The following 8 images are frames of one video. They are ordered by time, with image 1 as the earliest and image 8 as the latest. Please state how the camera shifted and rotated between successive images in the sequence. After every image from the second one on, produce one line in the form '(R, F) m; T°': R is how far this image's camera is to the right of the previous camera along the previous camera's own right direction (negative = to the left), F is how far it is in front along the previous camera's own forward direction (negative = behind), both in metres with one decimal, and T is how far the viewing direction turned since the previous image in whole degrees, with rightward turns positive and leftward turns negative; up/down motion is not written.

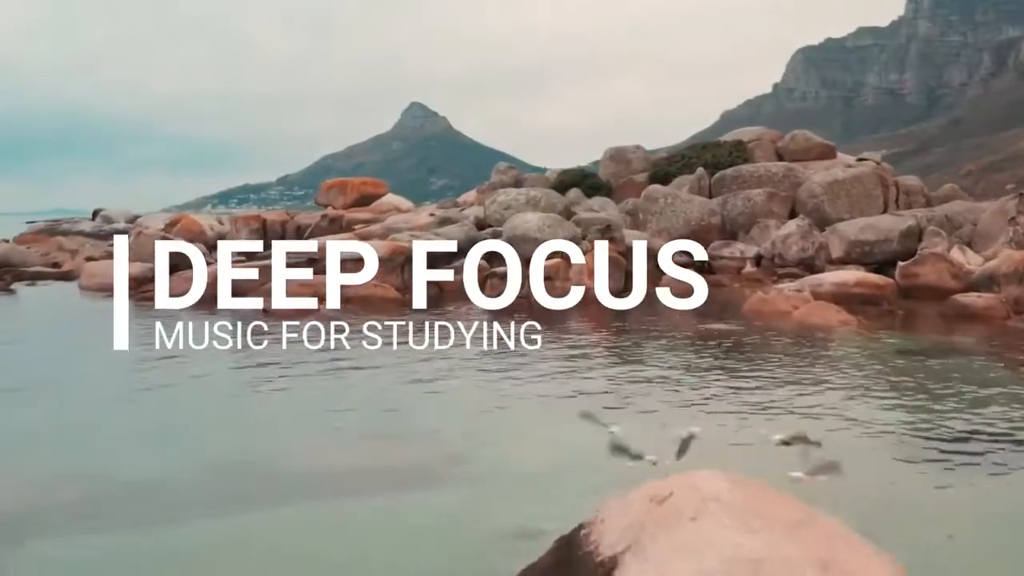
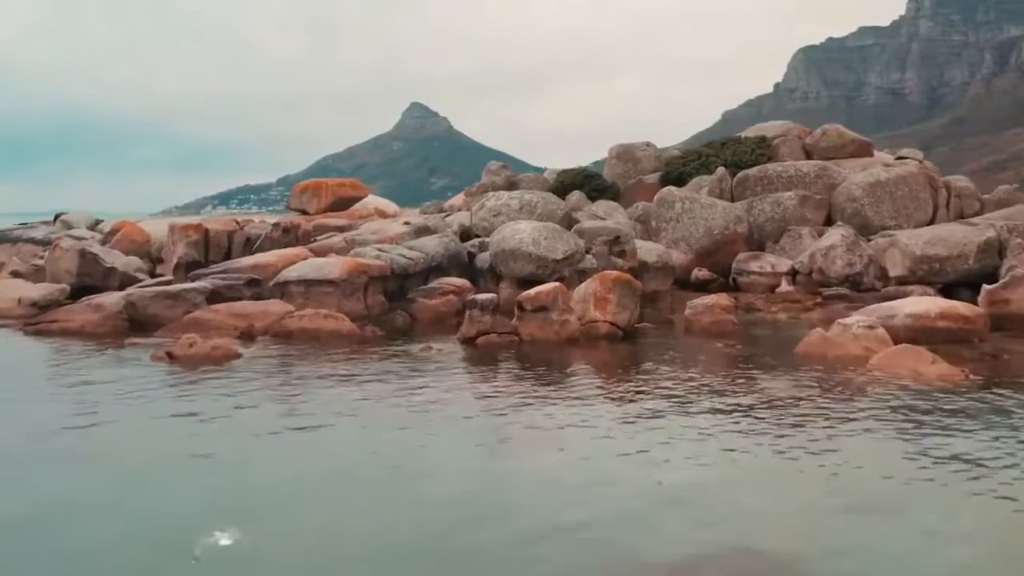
(+0.3, +4.6) m; 0°
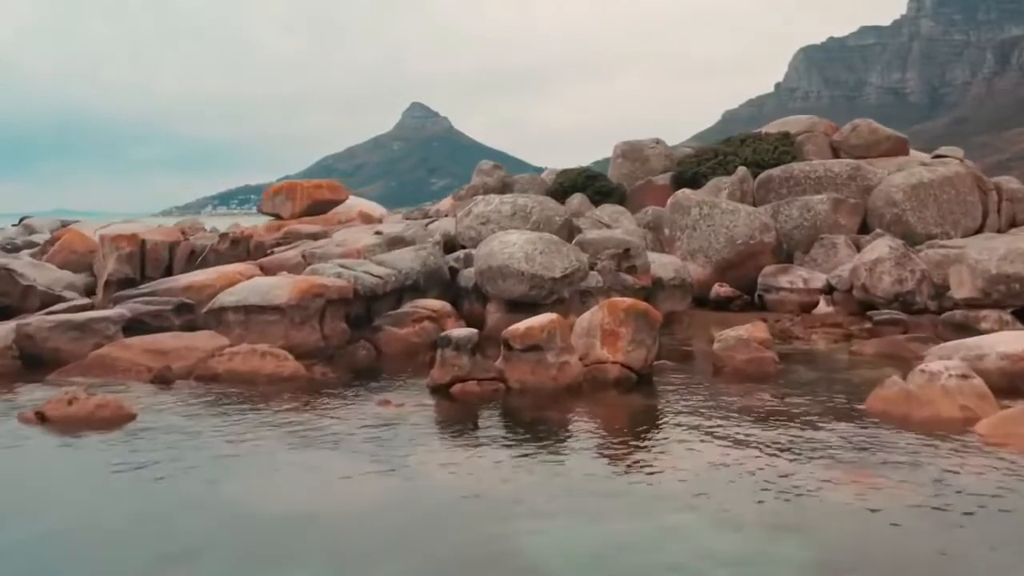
(+0.2, +3.6) m; 0°
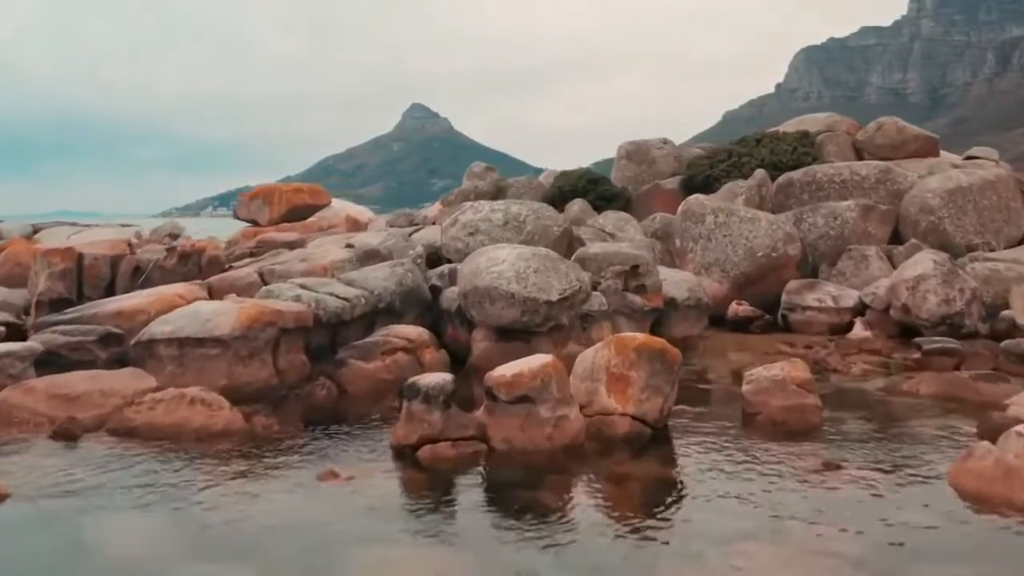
(+0.2, +2.6) m; 0°
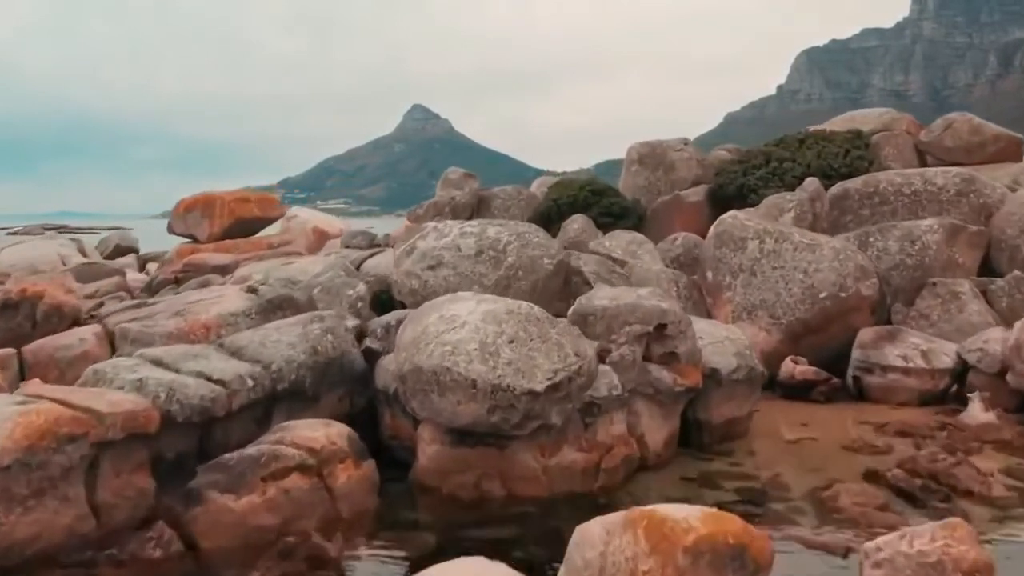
(+0.4, +5.3) m; 0°
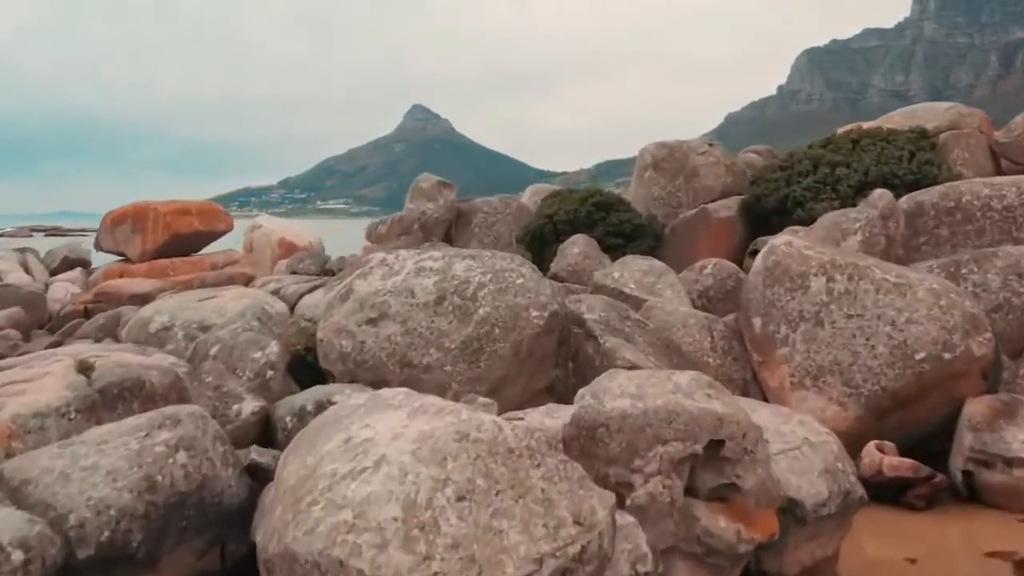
(+0.3, +4.3) m; 0°
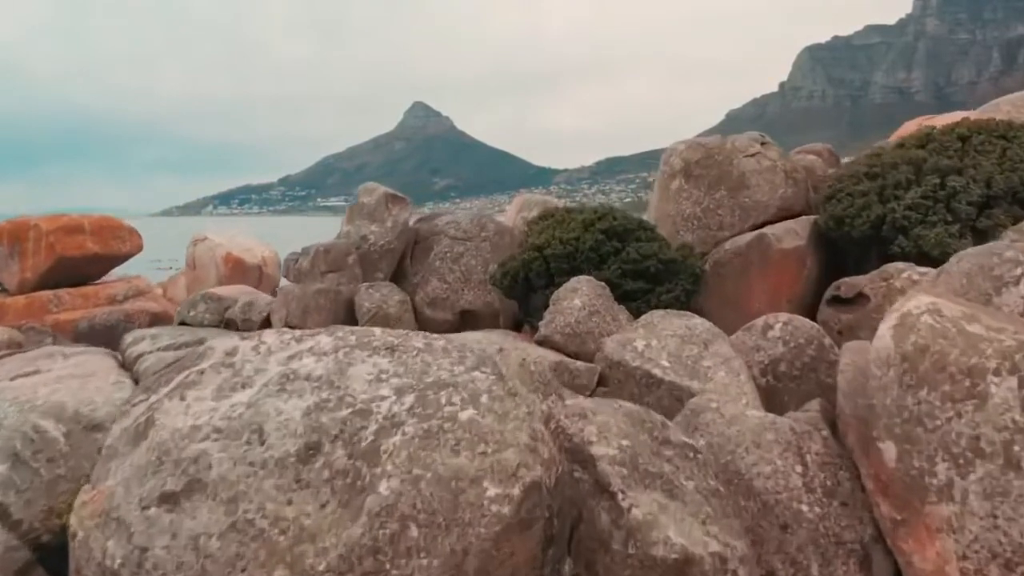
(+0.4, +5.1) m; 0°
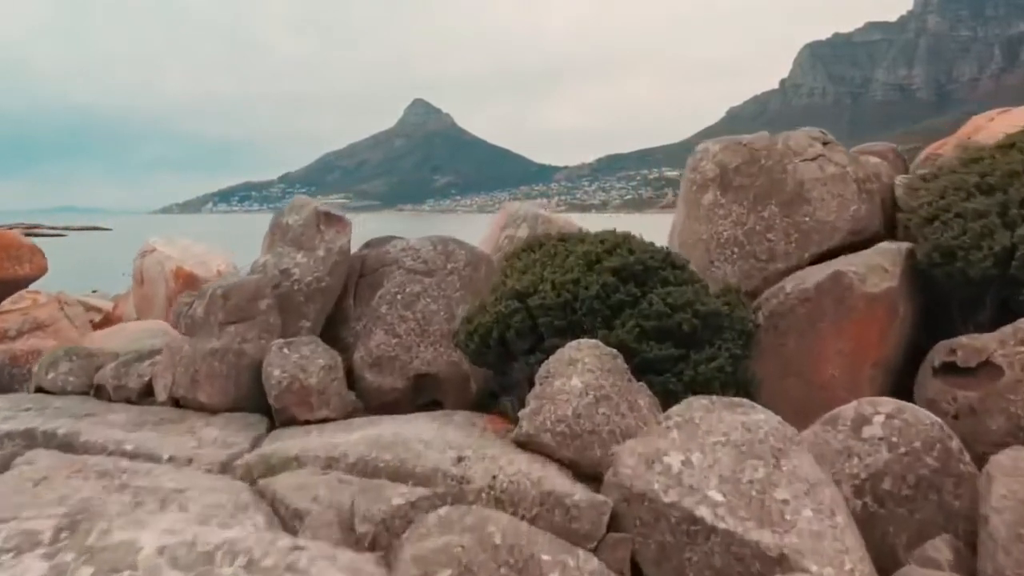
(+0.3, +3.4) m; 0°
